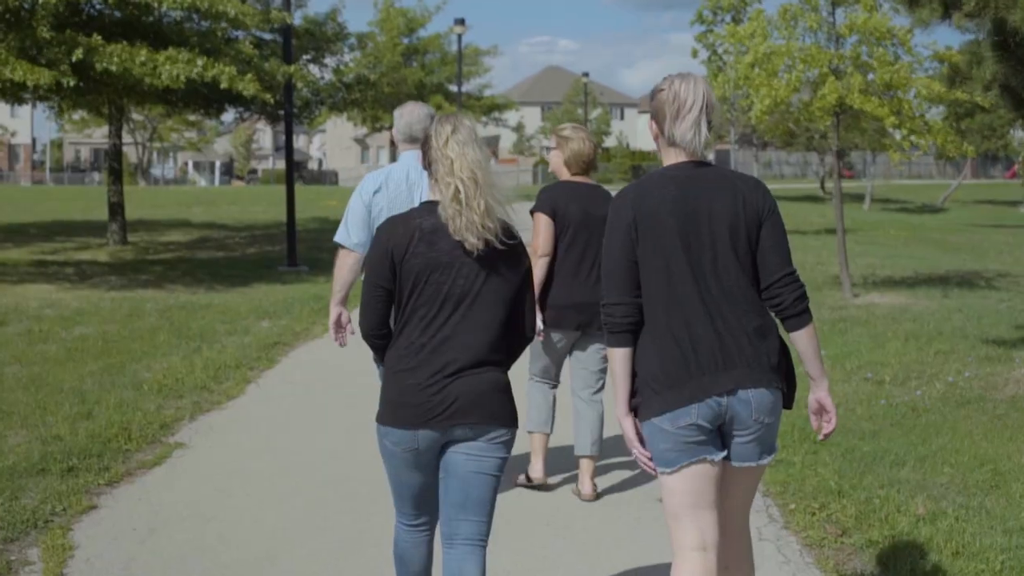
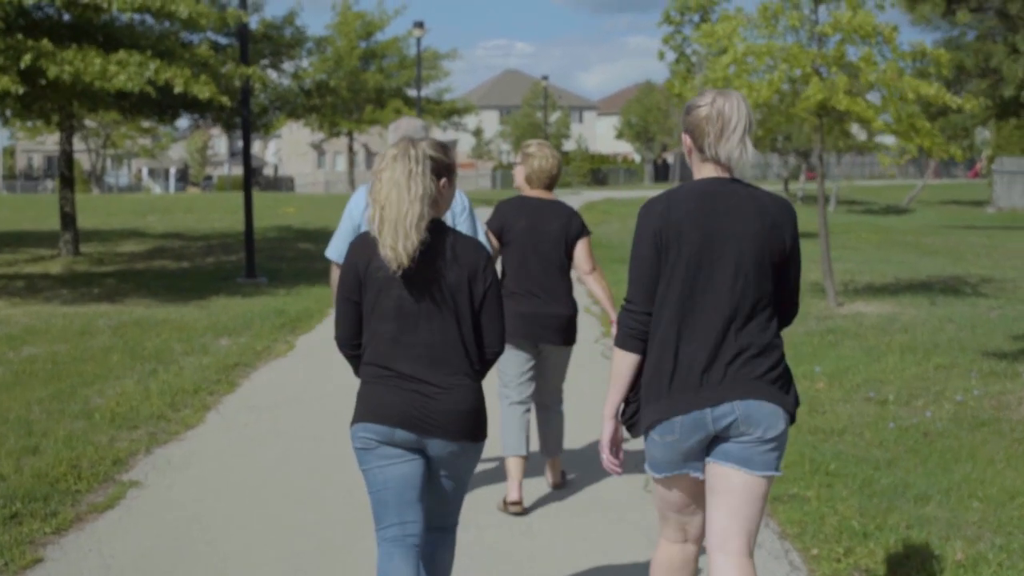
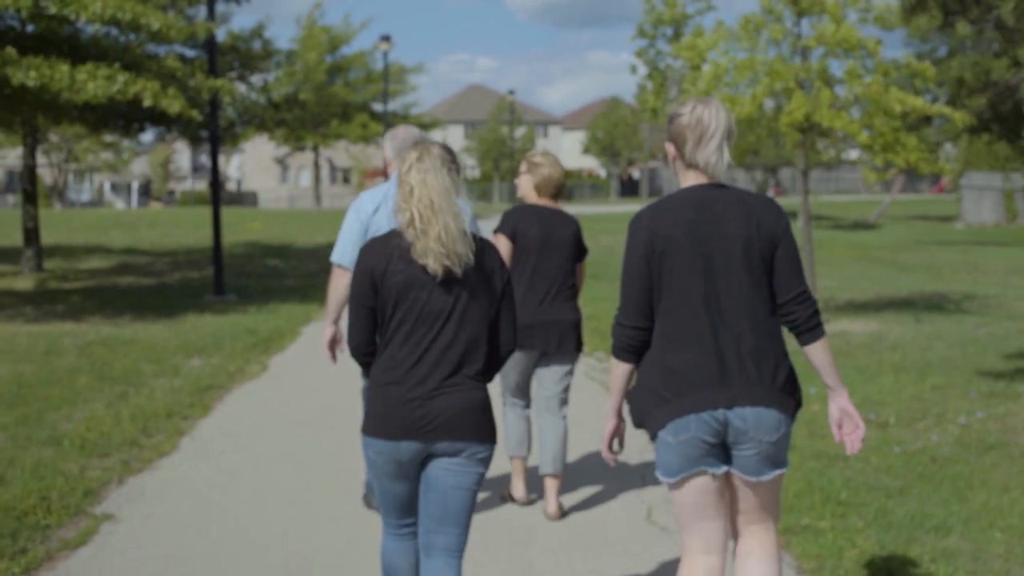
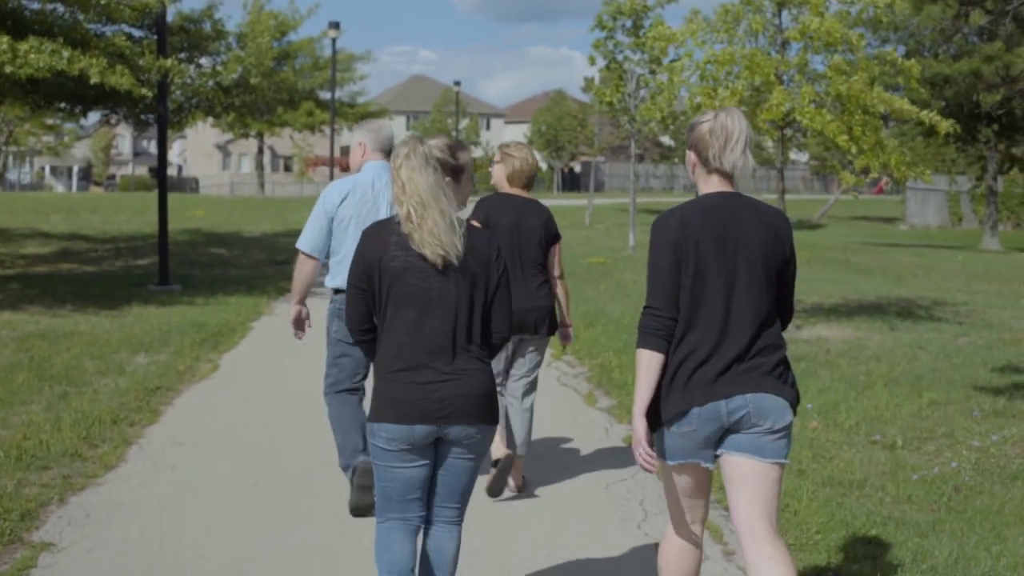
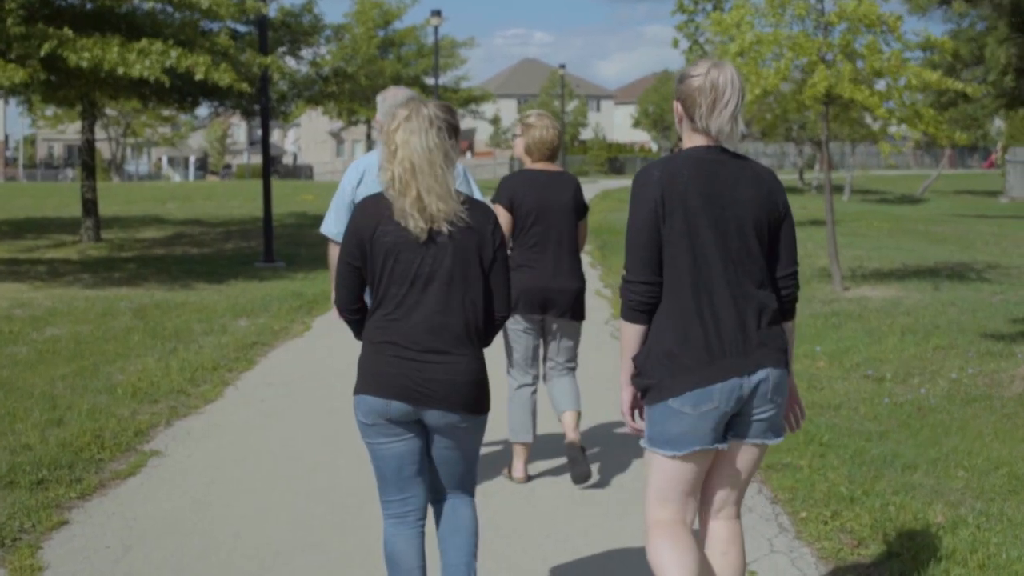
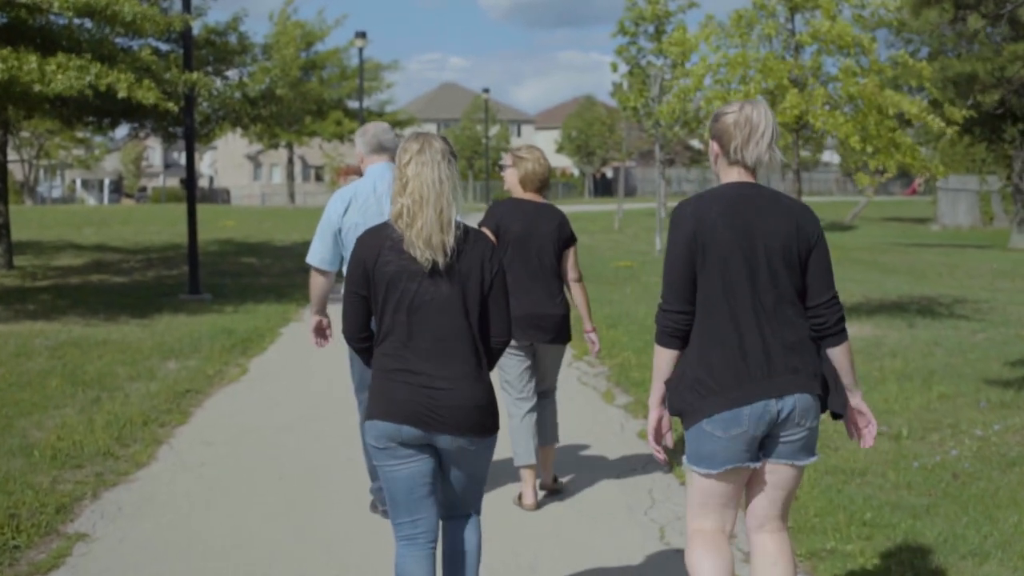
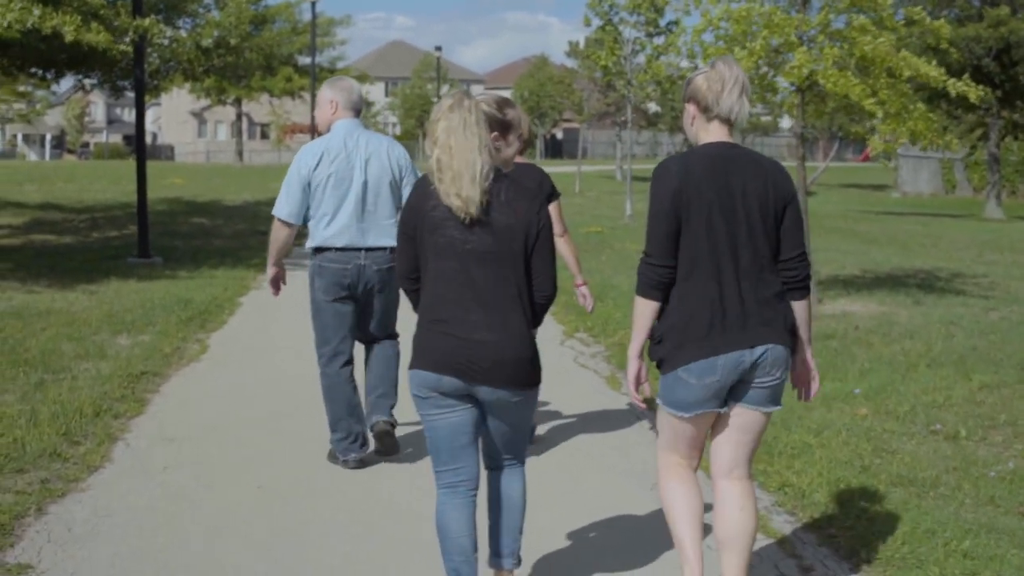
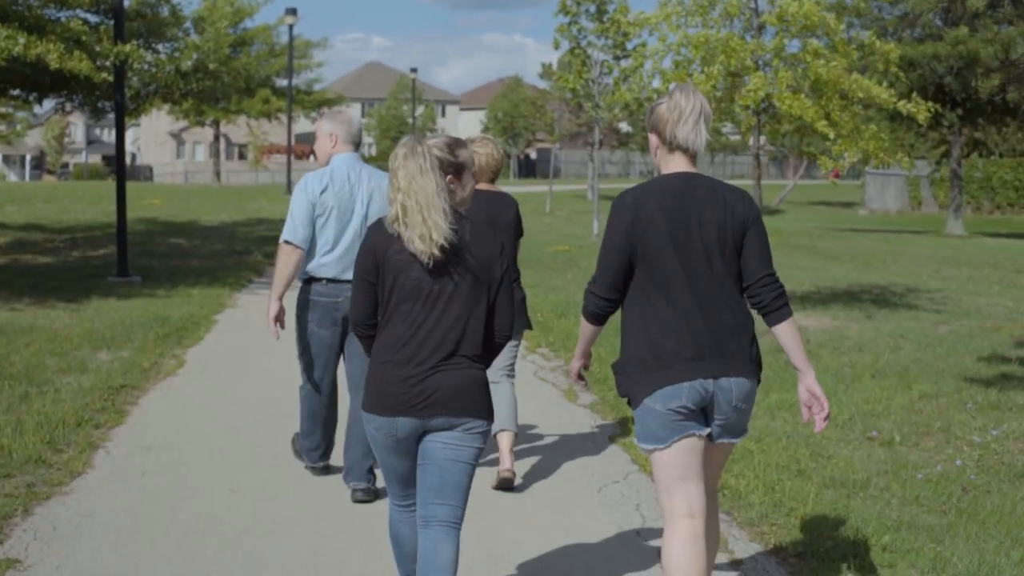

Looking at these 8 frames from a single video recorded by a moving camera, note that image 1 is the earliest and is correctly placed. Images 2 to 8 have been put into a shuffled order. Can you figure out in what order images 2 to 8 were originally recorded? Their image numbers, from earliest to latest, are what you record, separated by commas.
5, 2, 3, 6, 4, 8, 7
